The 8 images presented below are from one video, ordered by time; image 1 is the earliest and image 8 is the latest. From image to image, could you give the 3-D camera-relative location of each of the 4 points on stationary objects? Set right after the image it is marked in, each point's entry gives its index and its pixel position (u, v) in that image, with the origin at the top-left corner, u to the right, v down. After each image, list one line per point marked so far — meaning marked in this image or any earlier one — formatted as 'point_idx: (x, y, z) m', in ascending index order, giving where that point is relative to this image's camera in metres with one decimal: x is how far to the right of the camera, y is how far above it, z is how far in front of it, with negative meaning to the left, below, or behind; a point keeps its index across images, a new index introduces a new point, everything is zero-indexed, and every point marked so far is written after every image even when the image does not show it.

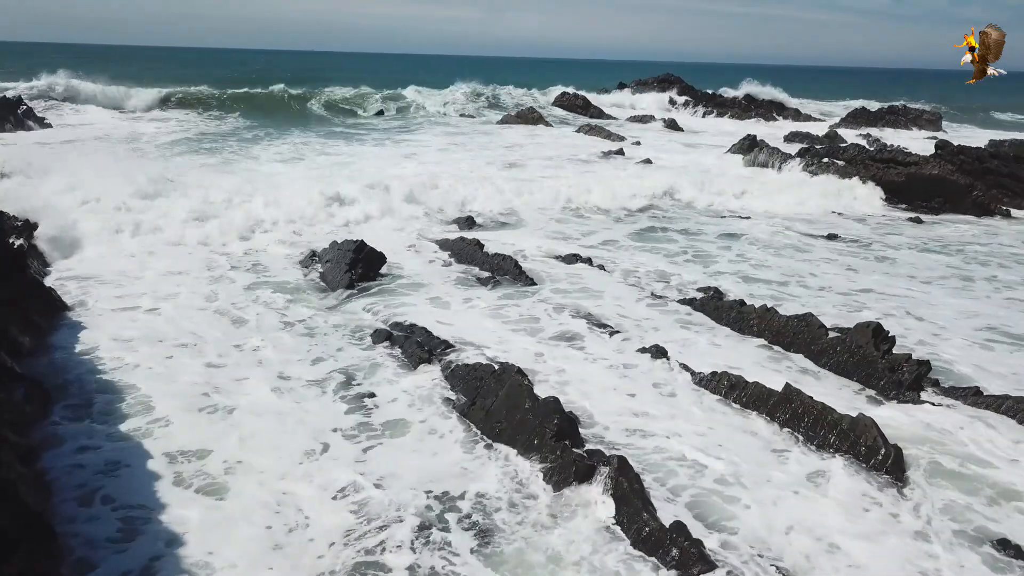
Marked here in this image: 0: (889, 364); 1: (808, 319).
0: (+3.6, -0.7, +8.7) m
1: (+3.1, -0.3, +9.7) m
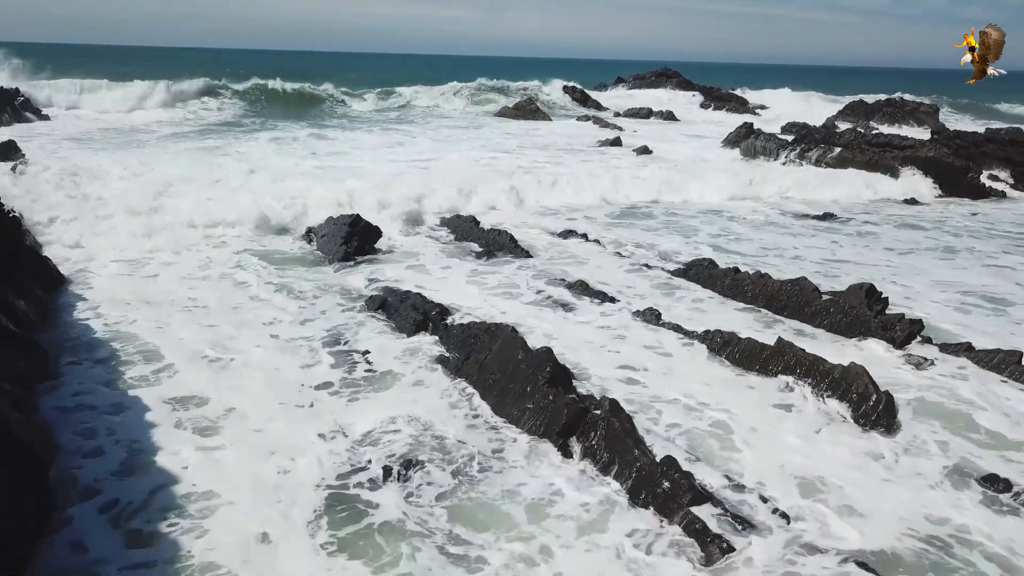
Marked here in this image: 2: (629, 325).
0: (+3.5, -0.3, +8.7) m
1: (+3.1, +0.1, +9.8) m
2: (+1.2, -0.4, +9.2) m
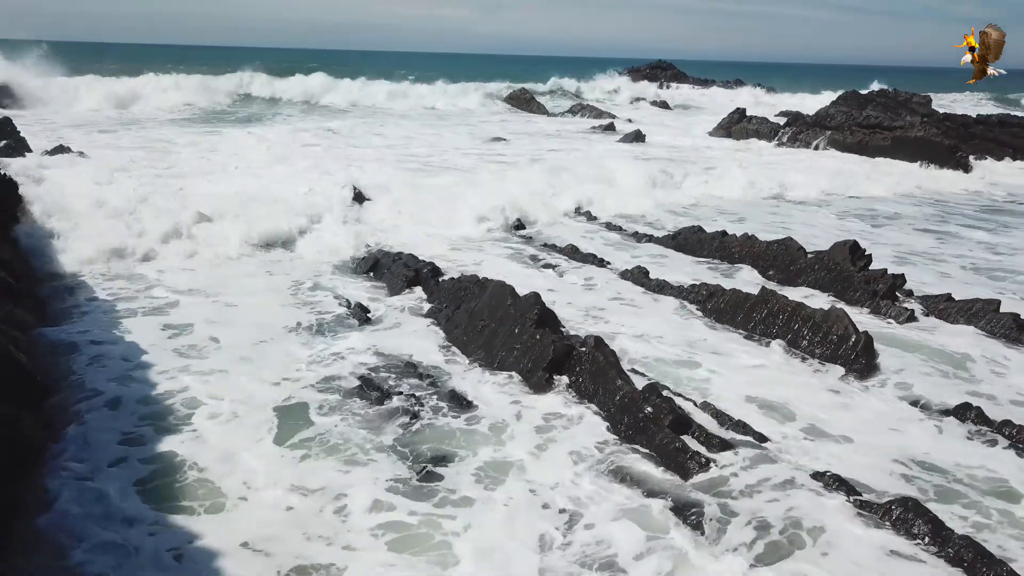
0: (+3.4, +0.1, +8.9) m
1: (+3.0, +0.5, +9.9) m
2: (+1.1, +0.1, +9.3) m
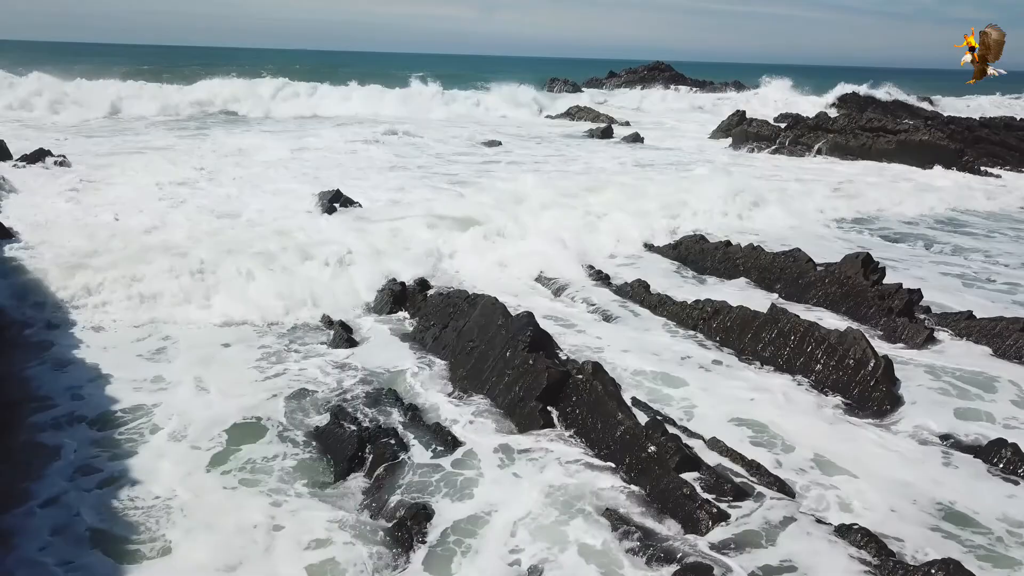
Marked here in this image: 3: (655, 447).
0: (+3.3, 0.0, +8.4) m
1: (+2.9, +0.3, +9.4) m
2: (+1.0, -0.1, +8.8) m
3: (+0.8, -0.9, +5.0) m
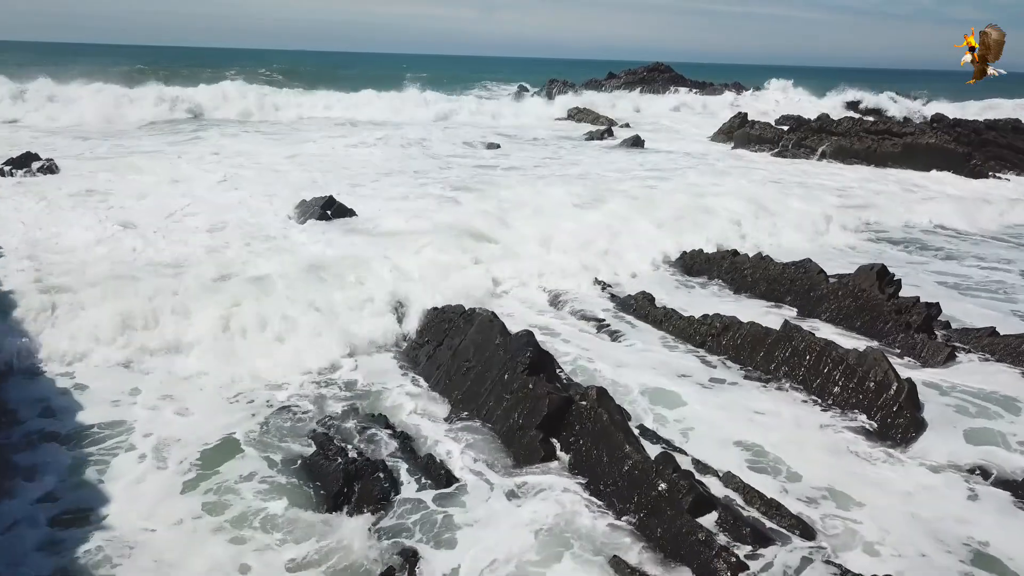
0: (+3.3, -0.2, +8.0) m
1: (+2.9, +0.2, +9.0) m
2: (+1.0, -0.2, +8.4) m
3: (+0.8, -1.0, +4.6) m
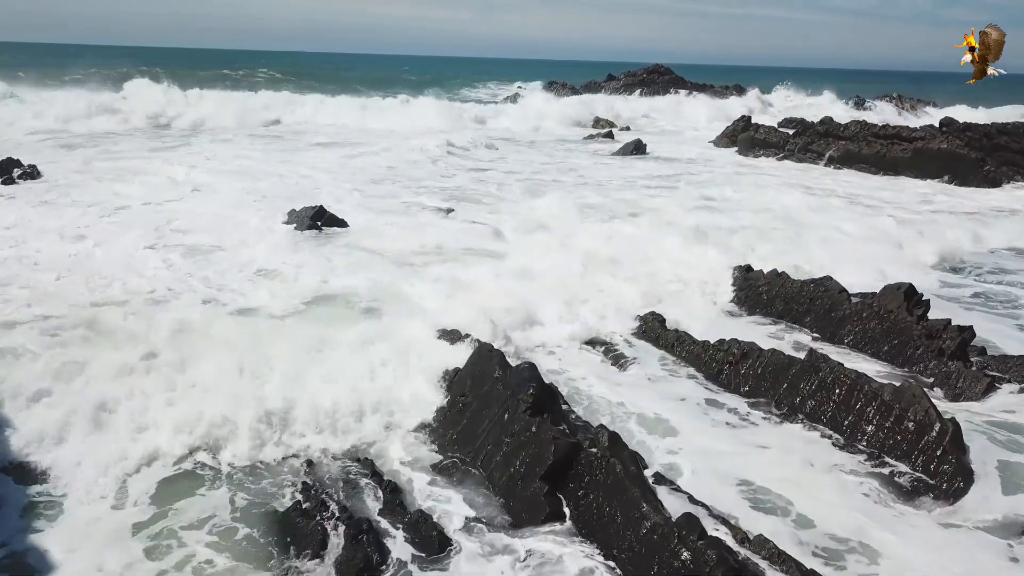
0: (+3.3, -0.3, +7.4) m
1: (+2.9, 0.0, +8.4) m
2: (+1.0, -0.4, +7.8) m
3: (+0.8, -1.2, +4.0) m
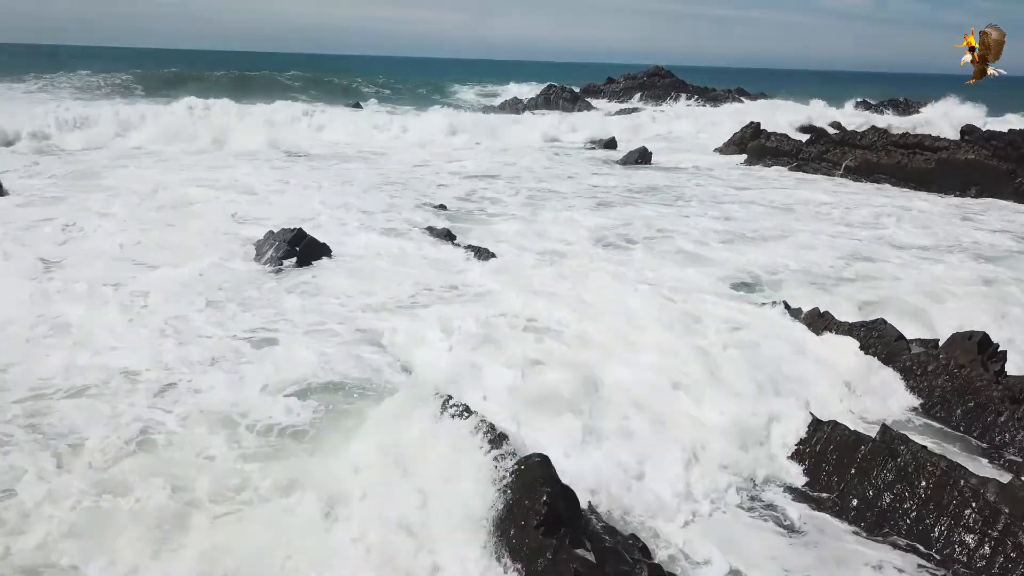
0: (+3.4, -0.7, +6.2) m
1: (+2.9, -0.3, +7.3) m
2: (+1.0, -0.8, +6.6) m
3: (+0.8, -1.5, +2.9) m
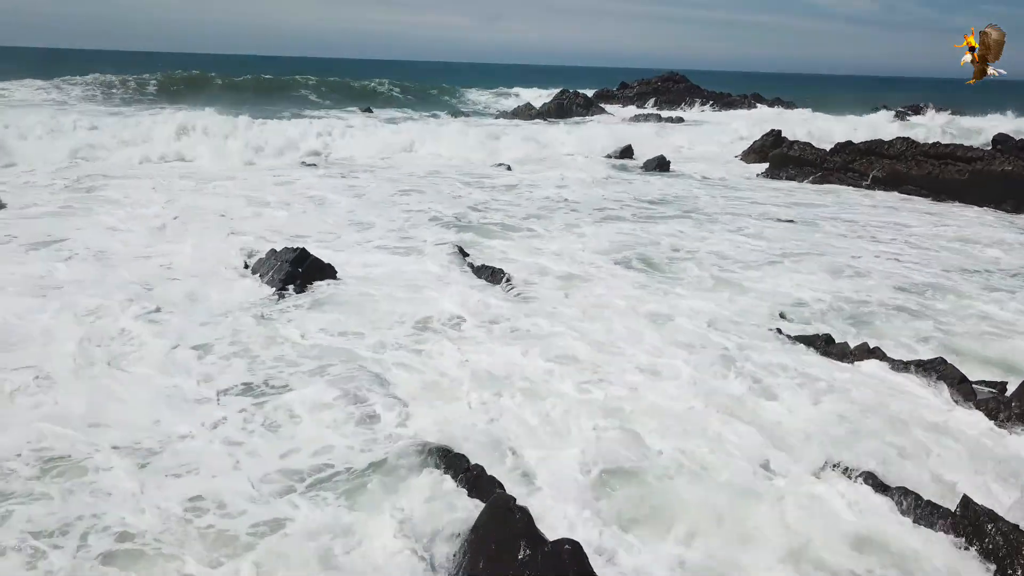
0: (+3.5, -1.0, +5.5) m
1: (+3.1, -0.6, +6.5) m
2: (+1.1, -1.0, +5.9) m
3: (+0.9, -1.8, +2.2) m
